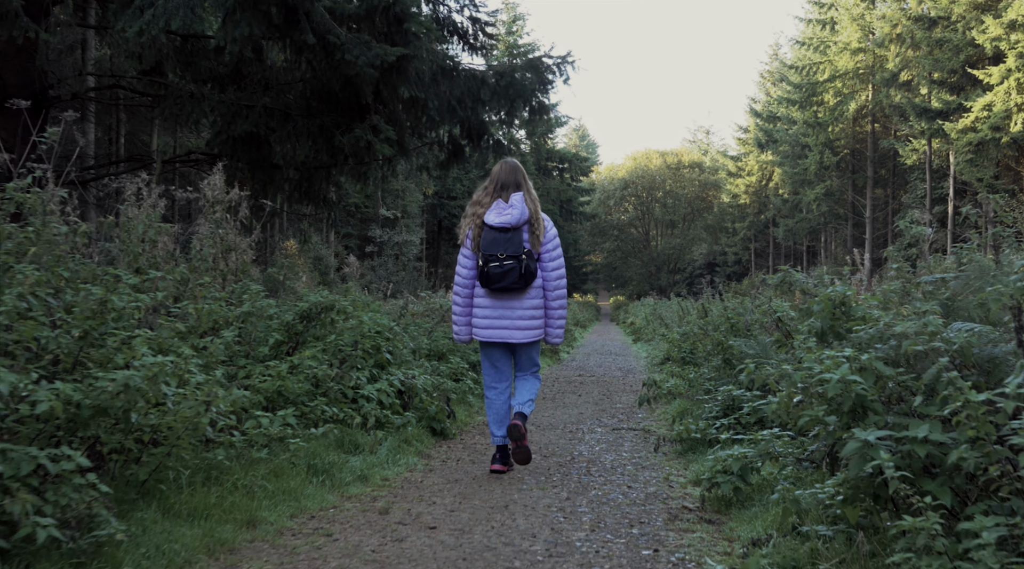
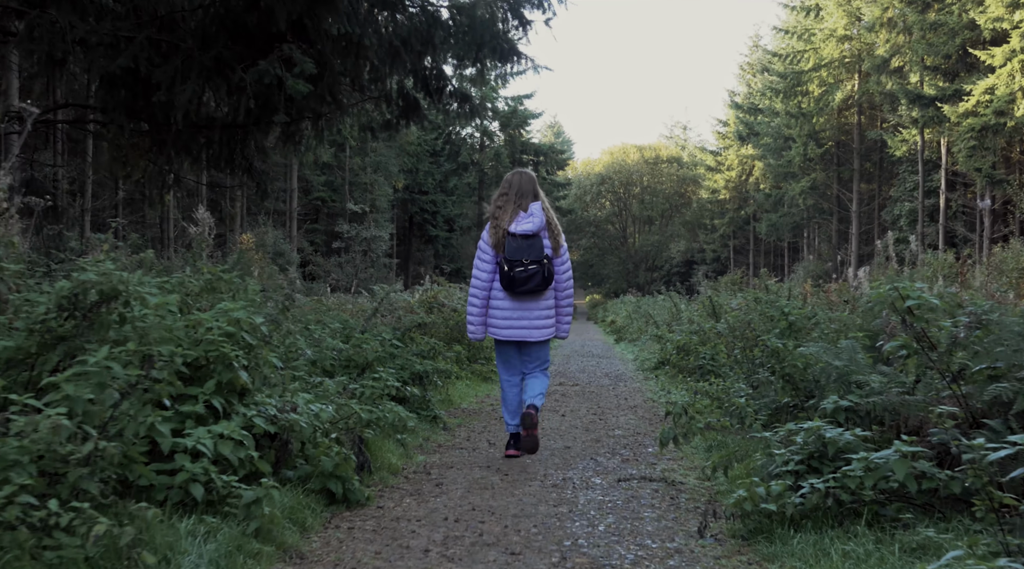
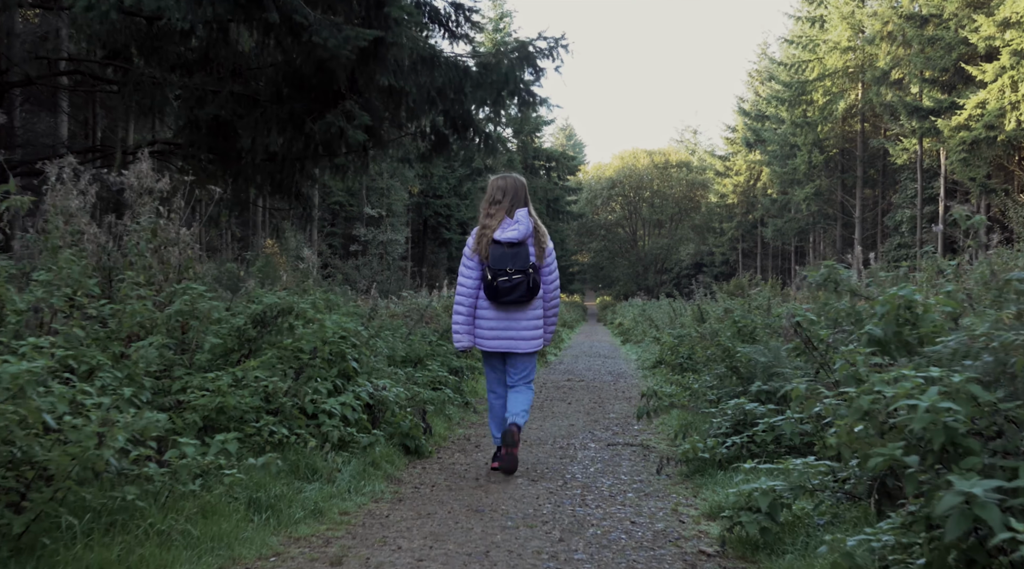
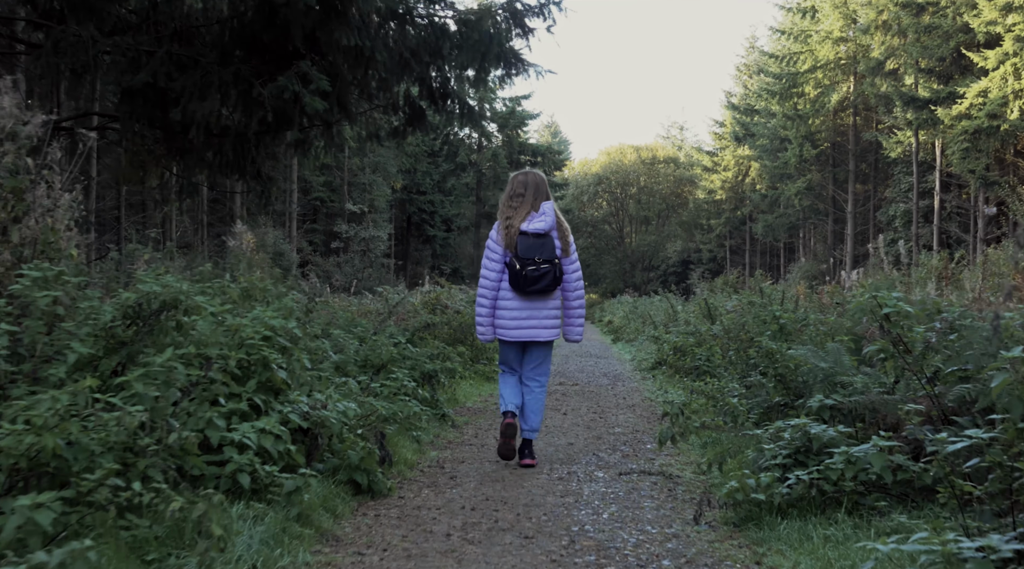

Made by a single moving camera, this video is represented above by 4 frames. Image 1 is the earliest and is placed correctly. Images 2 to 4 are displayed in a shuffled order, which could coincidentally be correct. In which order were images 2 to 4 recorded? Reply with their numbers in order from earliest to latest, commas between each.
3, 4, 2
